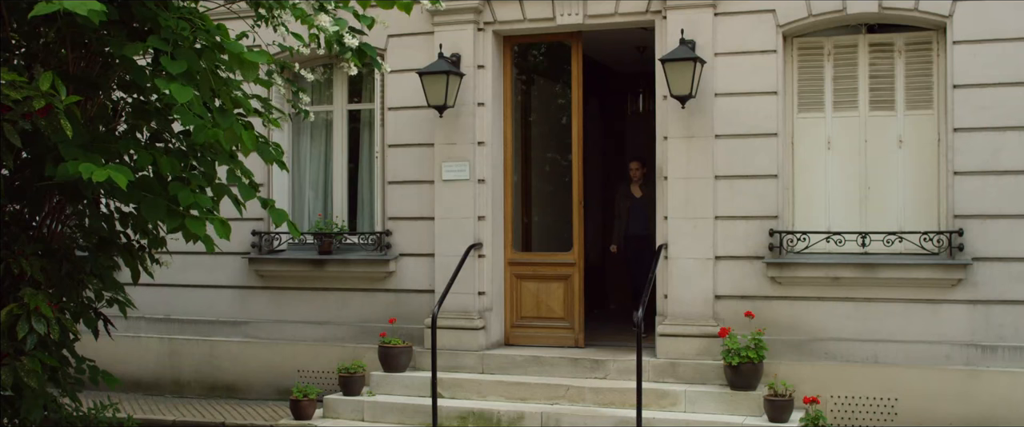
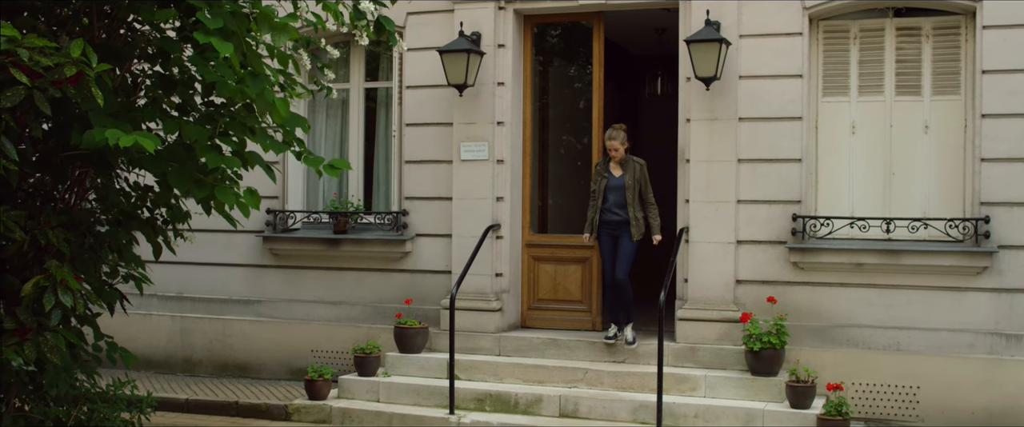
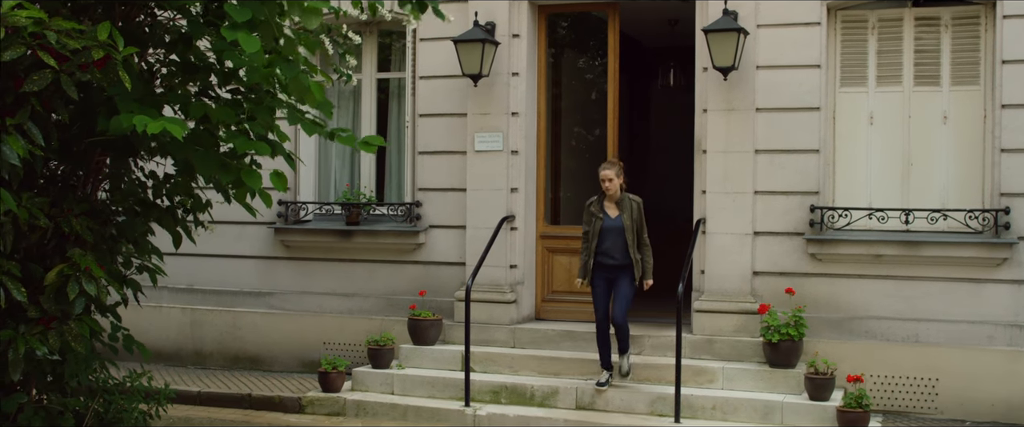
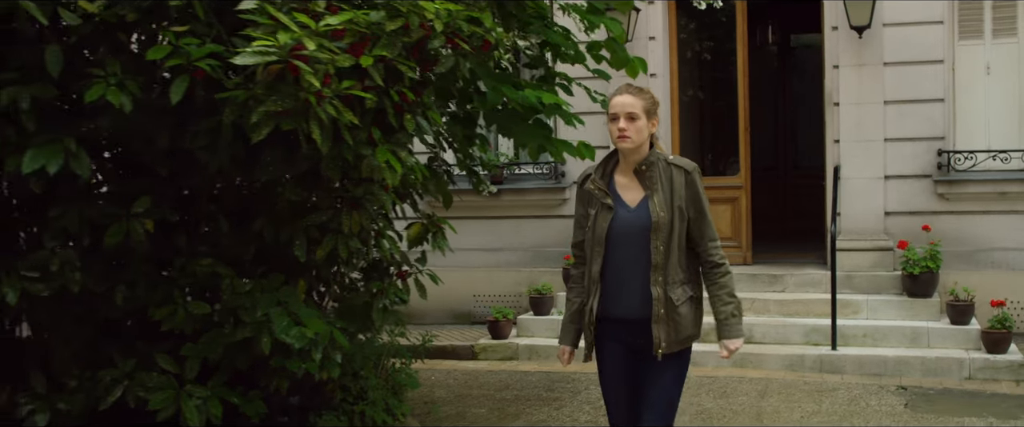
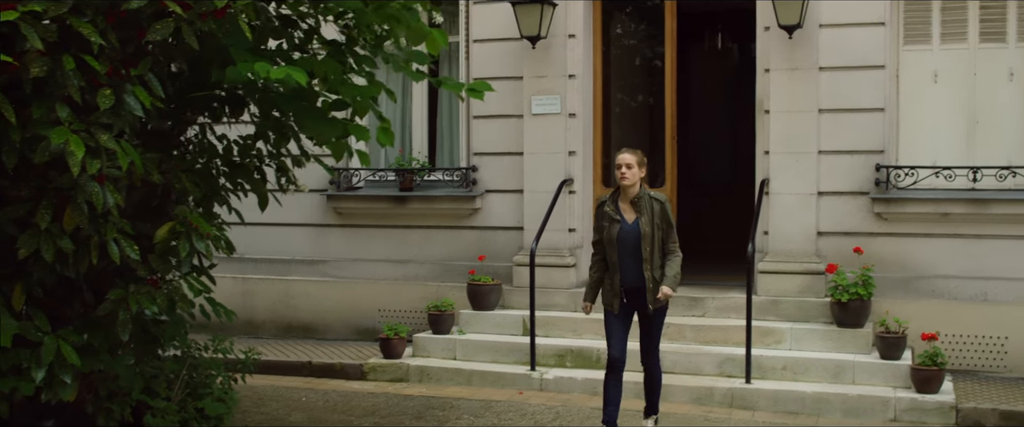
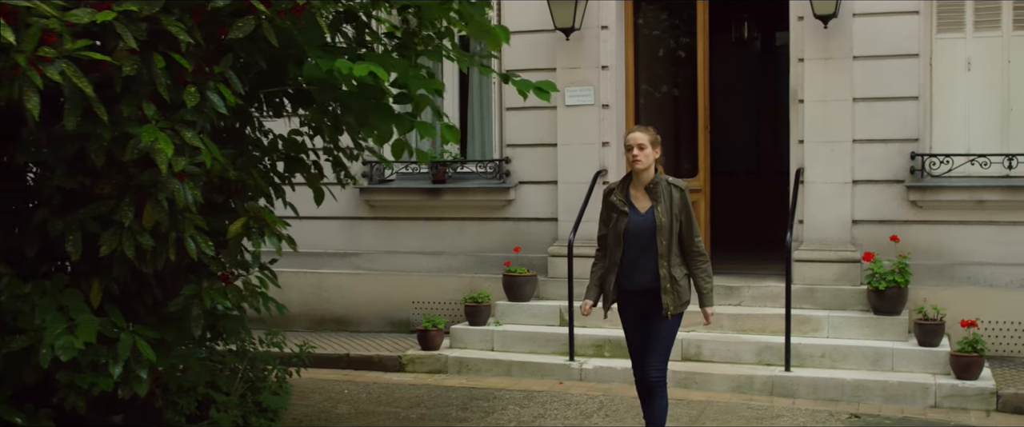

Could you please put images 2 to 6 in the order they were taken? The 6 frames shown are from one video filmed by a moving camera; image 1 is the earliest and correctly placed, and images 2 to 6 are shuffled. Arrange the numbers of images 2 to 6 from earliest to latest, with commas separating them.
2, 3, 5, 6, 4
